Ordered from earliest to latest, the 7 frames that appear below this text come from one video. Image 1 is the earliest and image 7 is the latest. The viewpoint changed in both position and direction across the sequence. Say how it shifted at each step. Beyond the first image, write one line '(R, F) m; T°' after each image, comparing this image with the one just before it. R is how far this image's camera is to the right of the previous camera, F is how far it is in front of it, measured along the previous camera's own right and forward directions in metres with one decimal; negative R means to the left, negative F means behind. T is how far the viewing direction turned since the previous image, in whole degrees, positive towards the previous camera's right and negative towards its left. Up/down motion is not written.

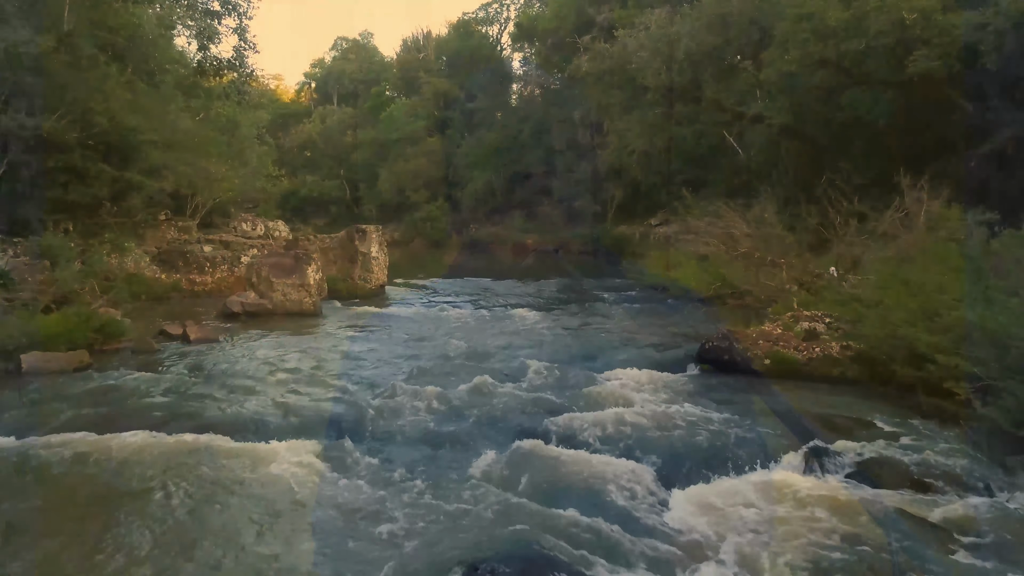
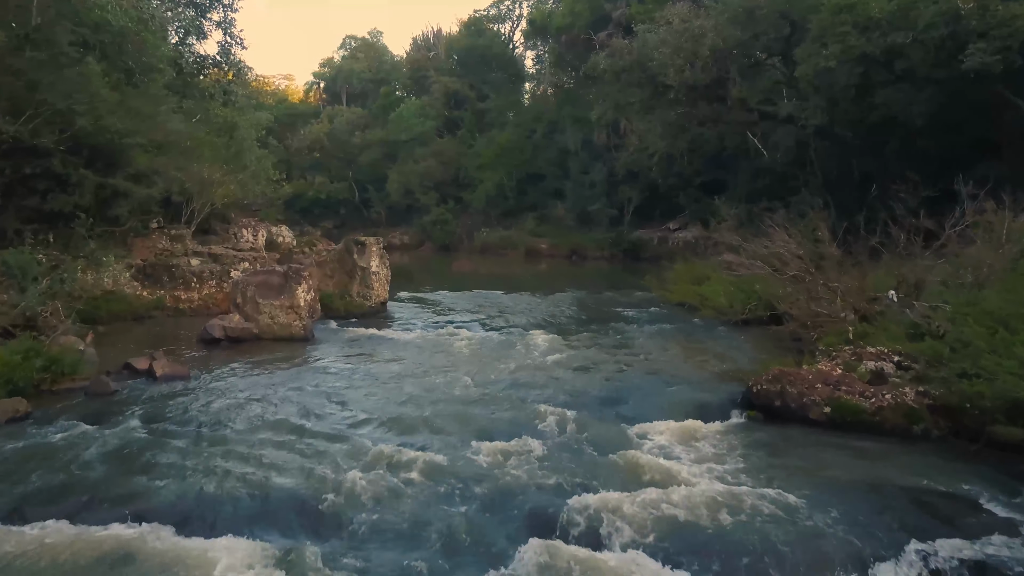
(0.0, +1.6) m; -1°
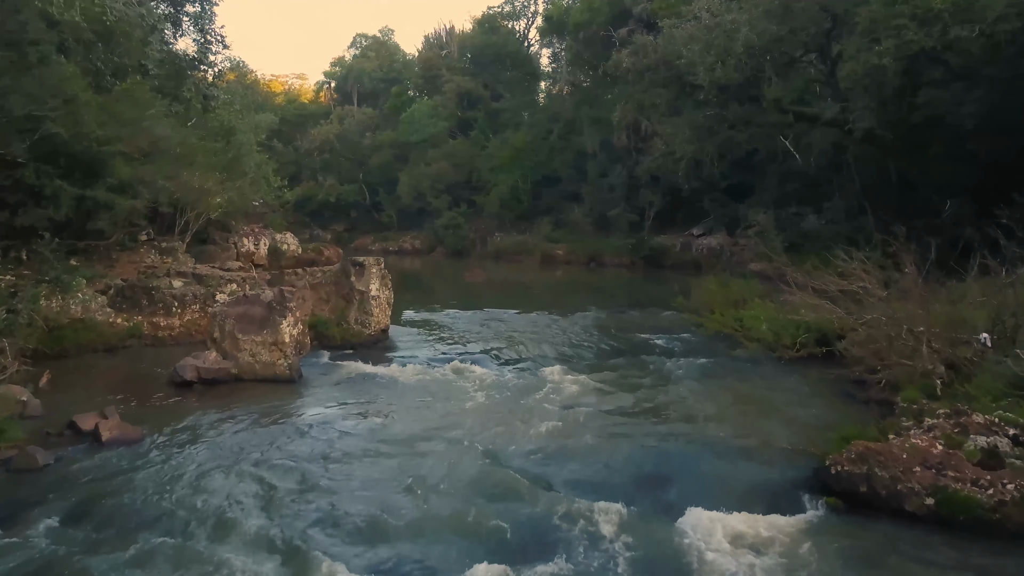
(0.0, +1.8) m; -1°
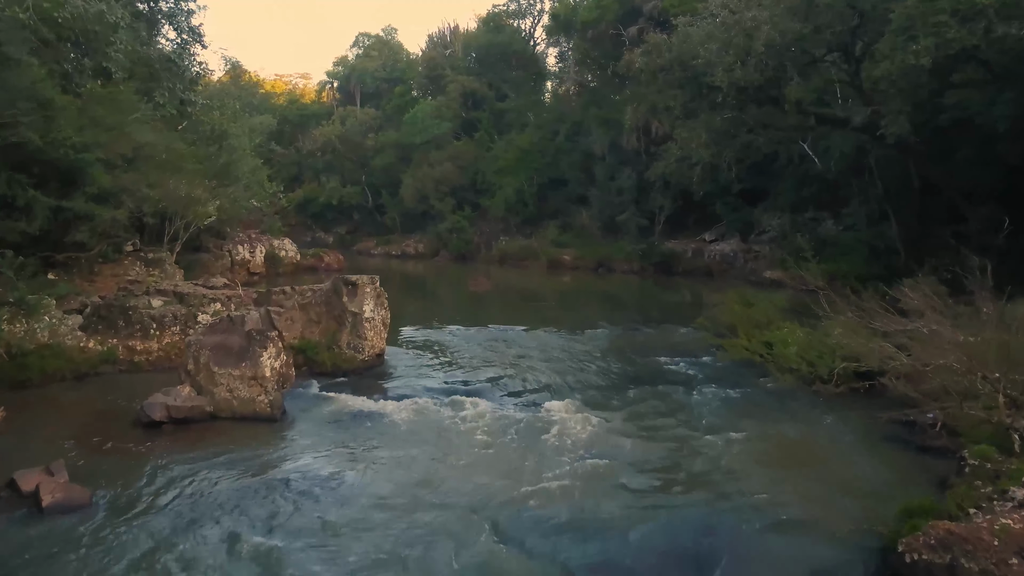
(0.0, +1.2) m; 0°
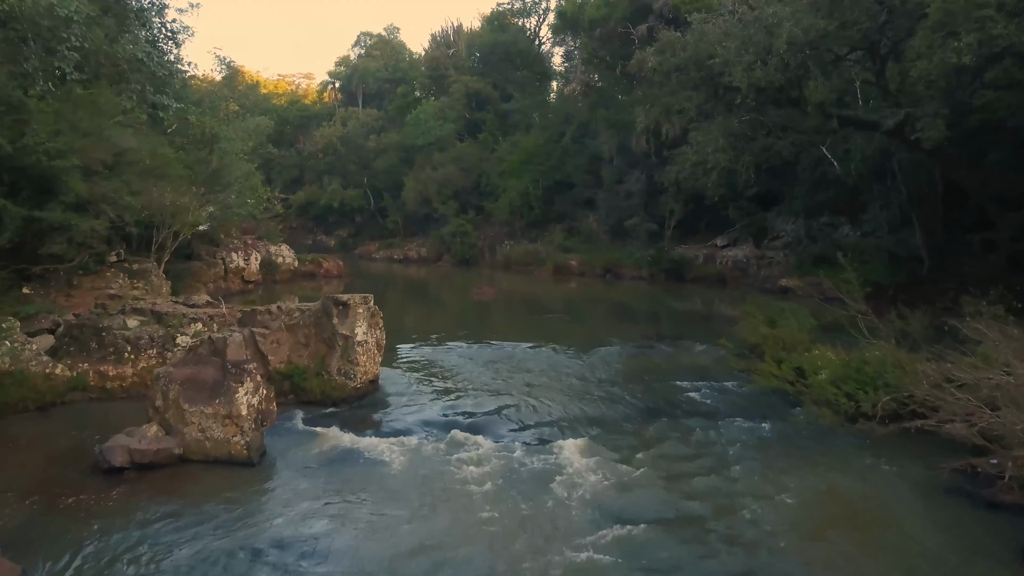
(0.0, +1.2) m; 0°
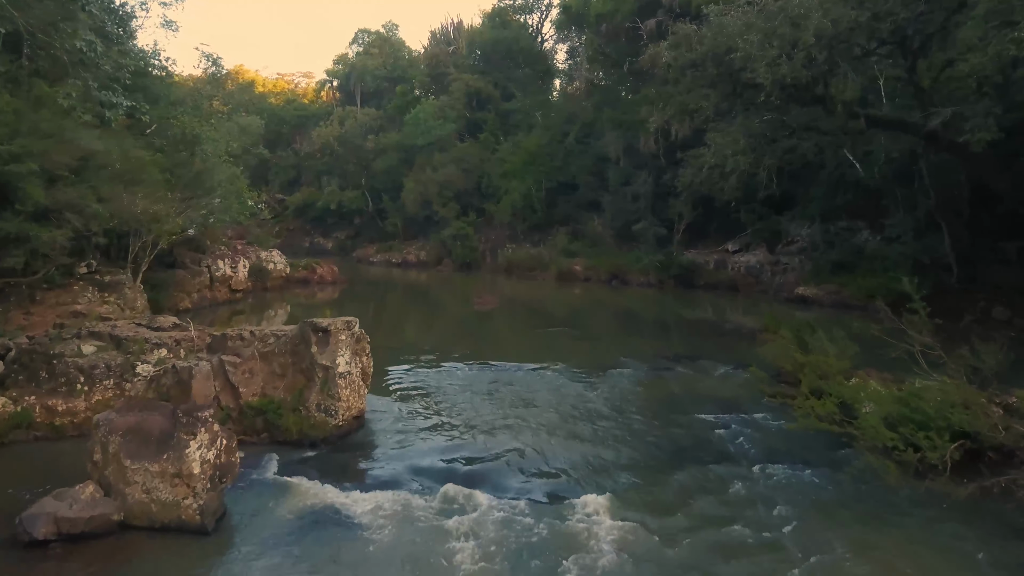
(0.0, +1.6) m; 0°
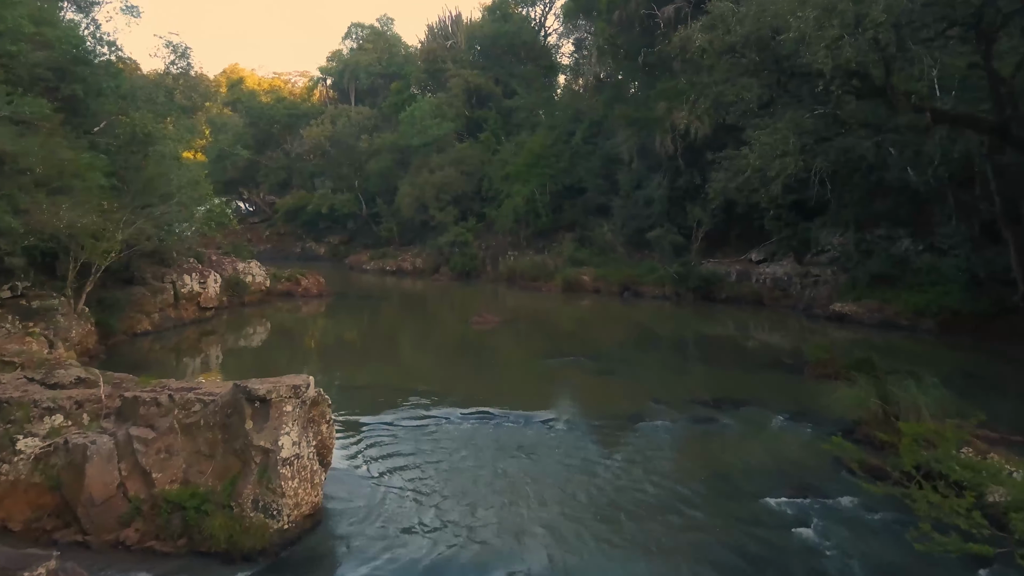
(-0.1, +3.0) m; 0°
